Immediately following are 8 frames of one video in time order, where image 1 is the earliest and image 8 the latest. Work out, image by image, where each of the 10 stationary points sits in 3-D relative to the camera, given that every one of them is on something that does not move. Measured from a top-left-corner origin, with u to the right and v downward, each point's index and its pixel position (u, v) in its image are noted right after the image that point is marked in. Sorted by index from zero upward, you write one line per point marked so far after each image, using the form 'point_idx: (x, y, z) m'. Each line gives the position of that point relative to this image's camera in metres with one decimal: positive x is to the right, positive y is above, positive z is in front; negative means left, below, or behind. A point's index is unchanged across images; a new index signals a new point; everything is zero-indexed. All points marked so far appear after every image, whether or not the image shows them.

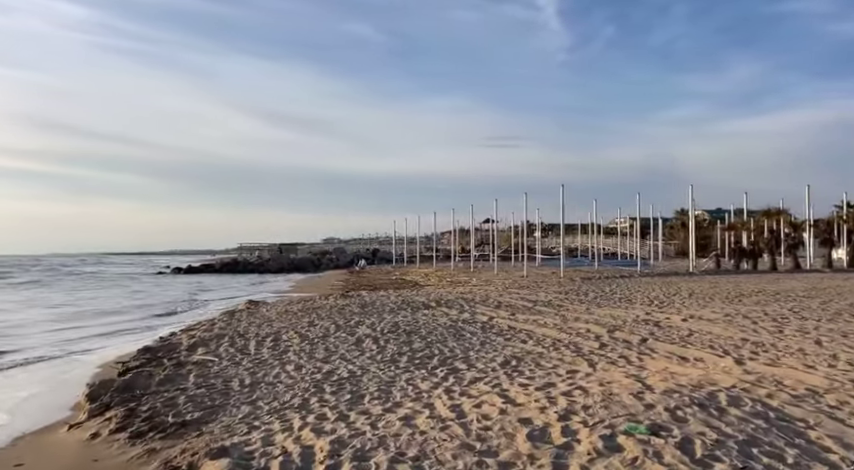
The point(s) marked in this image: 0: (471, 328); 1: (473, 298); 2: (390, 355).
0: (+0.9, -1.8, +11.0) m
1: (+1.6, -2.1, +18.6) m
2: (-0.6, -1.9, +8.5) m
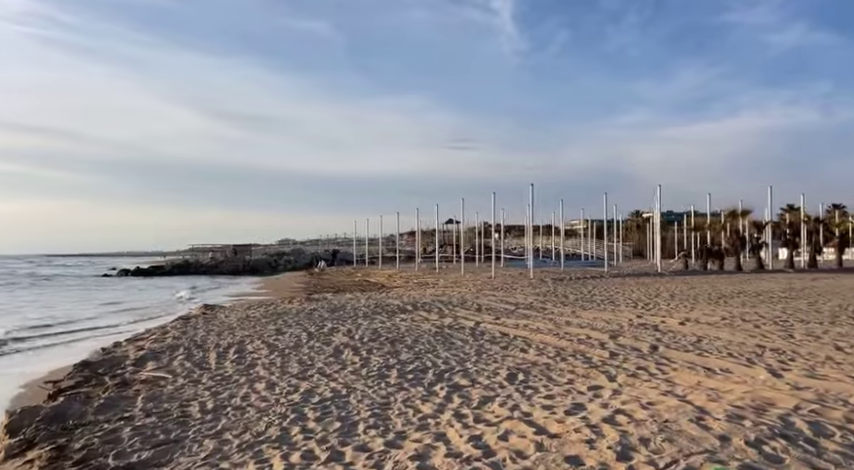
0: (+0.6, -1.8, +10.0) m
1: (+0.8, -2.1, +17.6) m
2: (-0.7, -1.8, +7.4) m
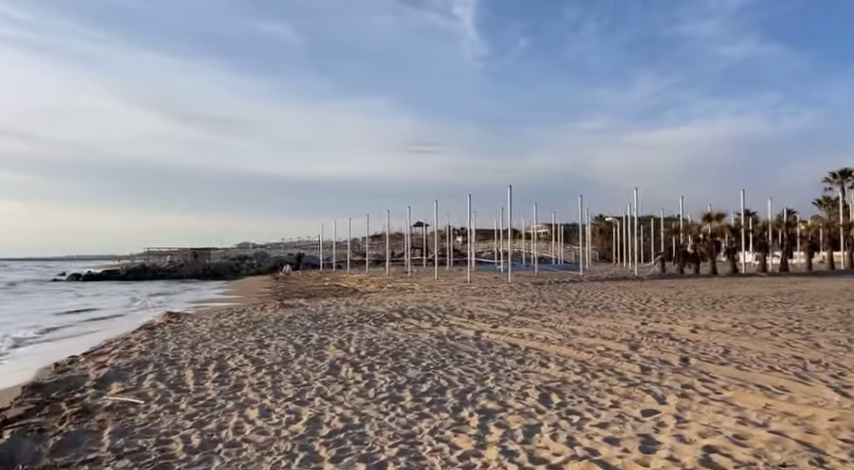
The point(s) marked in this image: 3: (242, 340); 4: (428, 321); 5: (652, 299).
0: (+0.6, -1.8, +9.1) m
1: (+0.3, -2.2, +16.8) m
2: (-0.5, -1.8, +6.4) m
3: (-3.6, -2.0, +10.7) m
4: (0.0, -2.1, +13.1) m
5: (+7.3, -2.1, +17.9) m
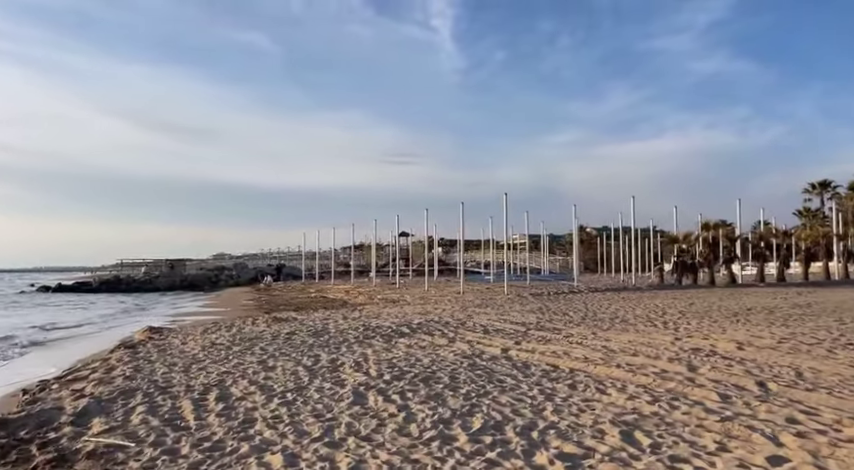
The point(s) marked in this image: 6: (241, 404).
0: (+1.1, -1.9, +8.1) m
1: (+0.5, -2.4, +15.7) m
2: (+0.1, -1.9, +5.3) m
3: (-3.2, -2.2, +9.5) m
4: (+0.3, -2.2, +12.1) m
5: (+7.4, -2.3, +17.1) m
6: (-2.2, -2.0, +6.7) m
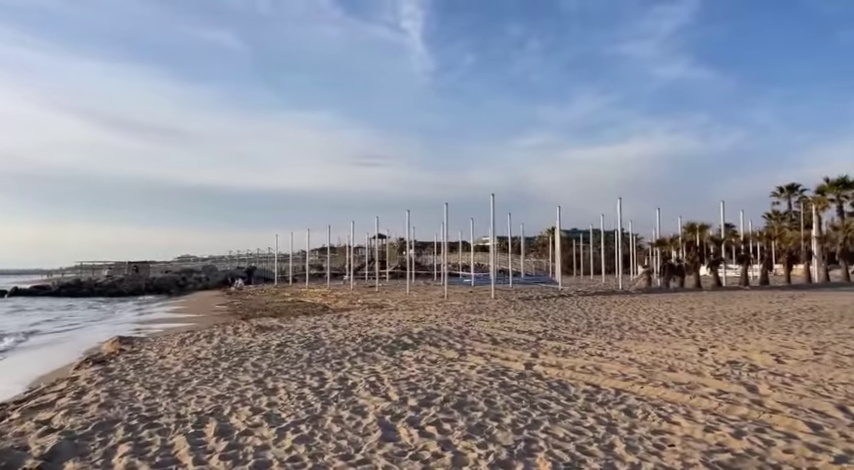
0: (+1.4, -2.0, +7.2) m
1: (+0.4, -2.5, +14.7) m
2: (+0.6, -1.9, +4.4) m
3: (-2.9, -2.2, +8.4) m
4: (+0.4, -2.3, +11.1) m
5: (+7.3, -2.4, +16.5) m
6: (-1.8, -2.1, +5.6) m
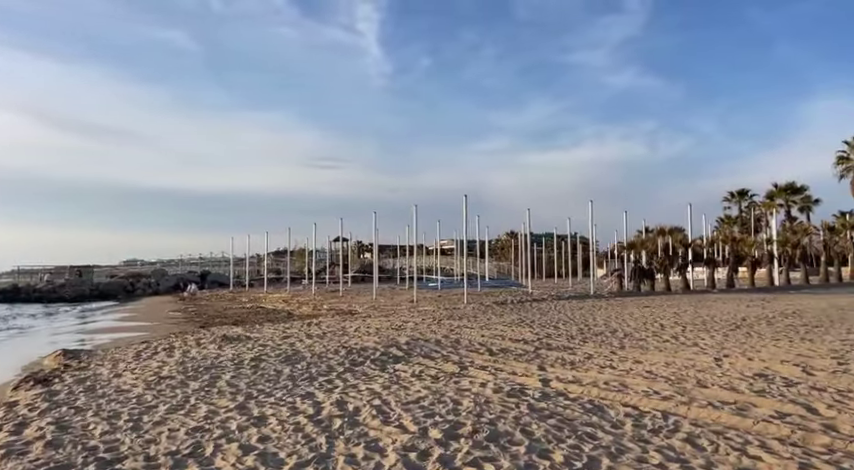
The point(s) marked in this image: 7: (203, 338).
0: (+1.6, -2.0, +6.3) m
1: (+0.1, -2.6, +13.7) m
2: (+1.0, -1.9, +3.4) m
3: (-2.8, -2.2, +7.1) m
4: (+0.4, -2.3, +10.1) m
5: (+6.8, -2.5, +16.0) m
6: (-1.5, -2.1, +4.4) m
7: (-7.1, -3.3, +17.5) m
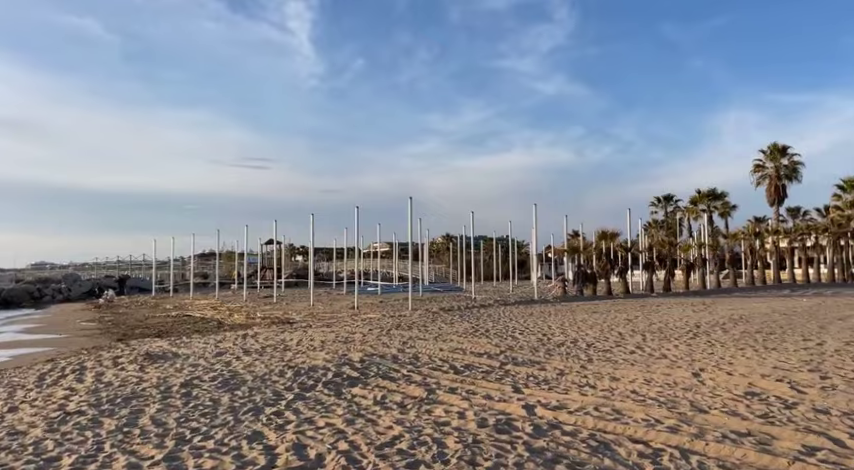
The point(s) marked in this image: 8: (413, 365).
0: (+1.4, -2.1, +5.4) m
1: (-1.0, -2.7, +12.6) m
2: (+1.1, -2.0, +2.5) m
3: (-3.0, -2.3, +5.7) m
4: (-0.3, -2.5, +9.0) m
5: (+5.4, -2.7, +15.7) m
6: (-1.4, -2.1, +3.2) m
7: (-8.5, -3.4, +15.4) m
8: (-0.3, -2.6, +11.1) m
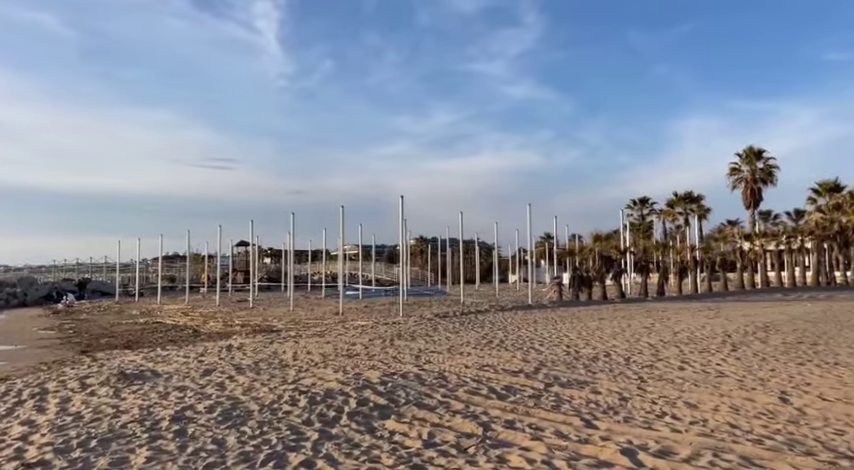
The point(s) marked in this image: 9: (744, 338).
0: (+2.3, -2.1, +3.9) m
1: (-0.5, -2.7, +11.0) m
2: (+2.2, -2.0, +1.0) m
3: (-2.1, -2.3, +4.0) m
4: (+0.4, -2.5, +7.5) m
5: (+5.7, -2.7, +14.4) m
6: (-0.4, -2.1, +1.5) m
7: (-8.2, -3.4, +13.4) m
8: (+0.3, -2.6, +9.5) m
9: (+8.3, -2.7, +14.5) m
